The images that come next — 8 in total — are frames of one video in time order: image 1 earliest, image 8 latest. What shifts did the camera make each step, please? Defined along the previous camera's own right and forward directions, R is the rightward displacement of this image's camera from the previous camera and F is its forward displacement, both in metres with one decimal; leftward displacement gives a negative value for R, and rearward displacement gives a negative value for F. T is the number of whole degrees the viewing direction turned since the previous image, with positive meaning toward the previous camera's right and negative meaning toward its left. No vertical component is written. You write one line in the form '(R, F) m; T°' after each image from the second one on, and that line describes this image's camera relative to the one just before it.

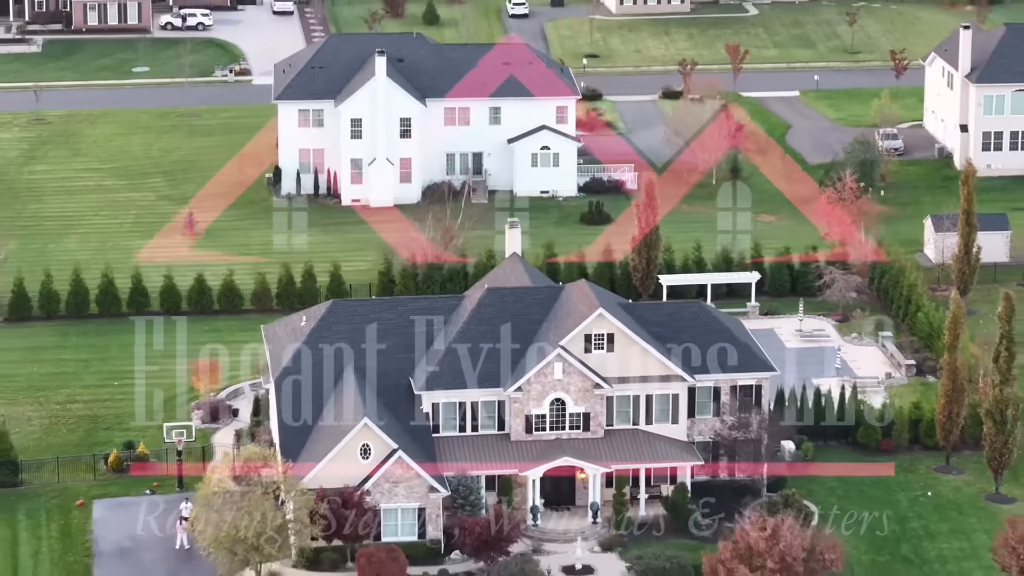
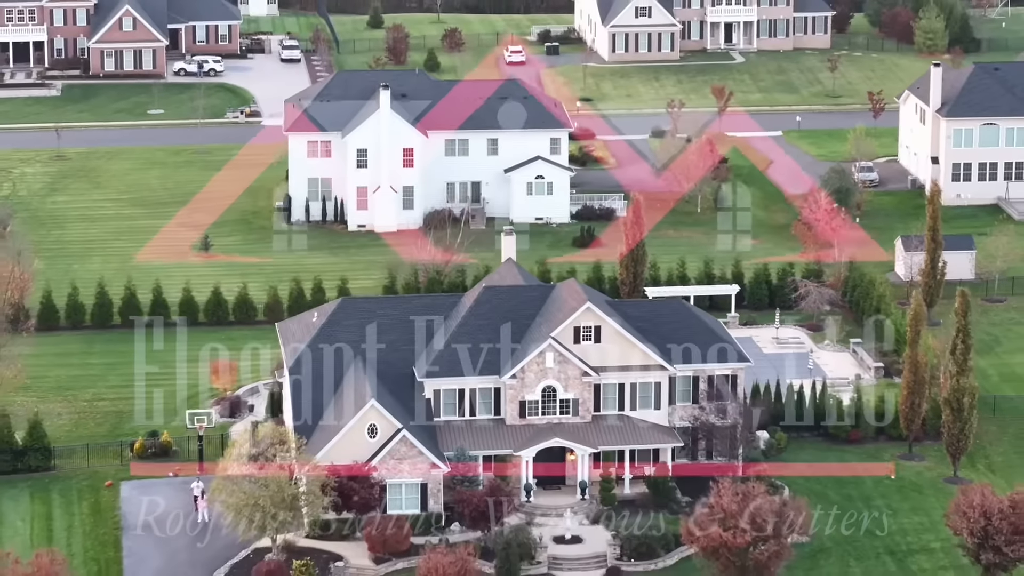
(+0.1, -4.8) m; 0°
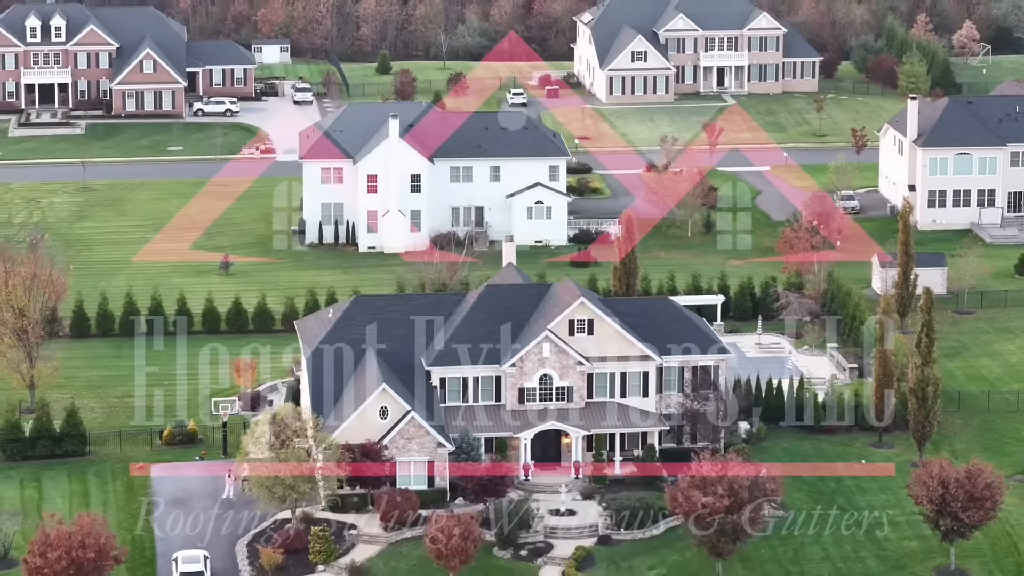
(+0.1, -5.2) m; 0°
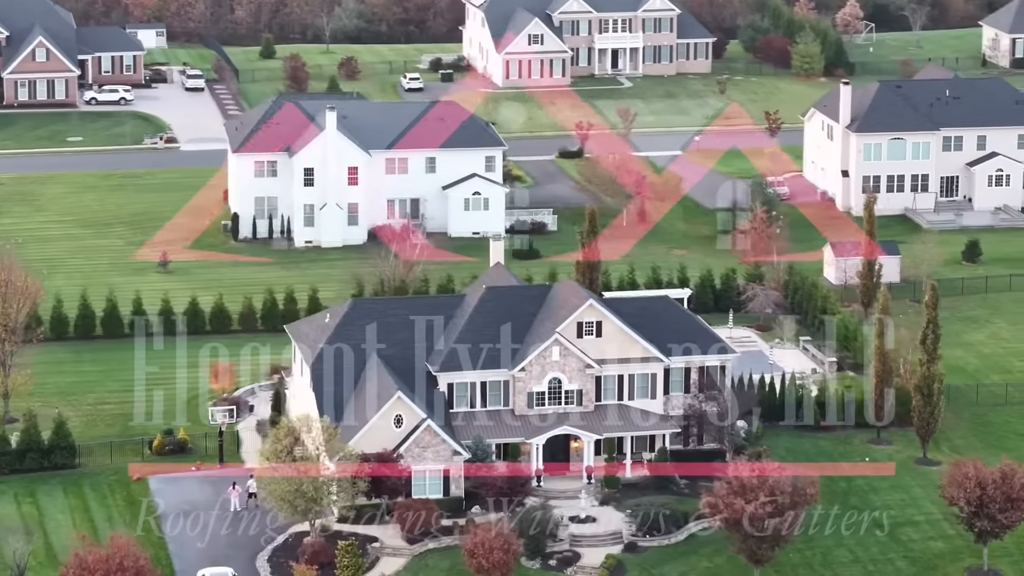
(-4.7, +1.3) m; +4°
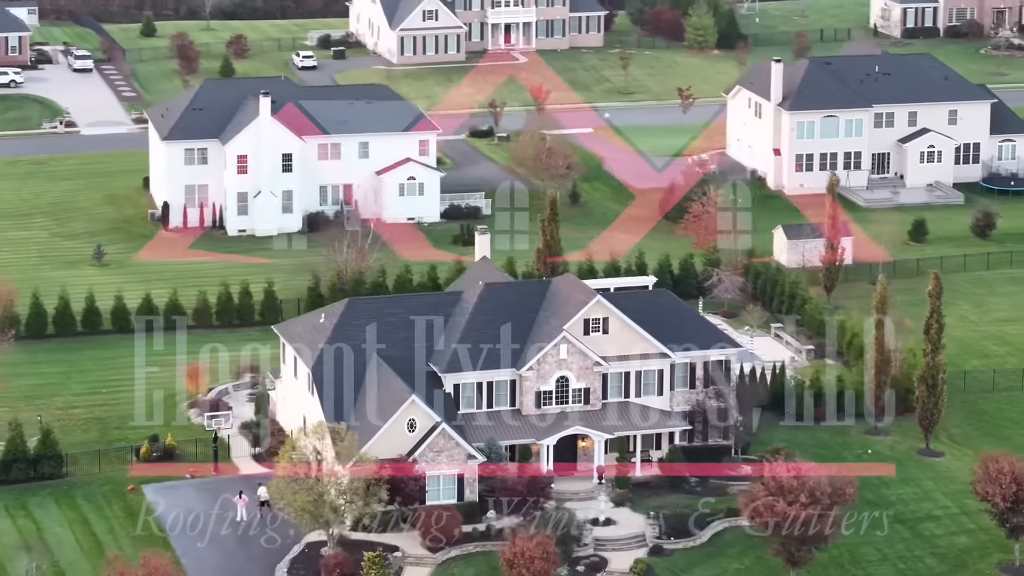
(-4.5, +1.7) m; +4°
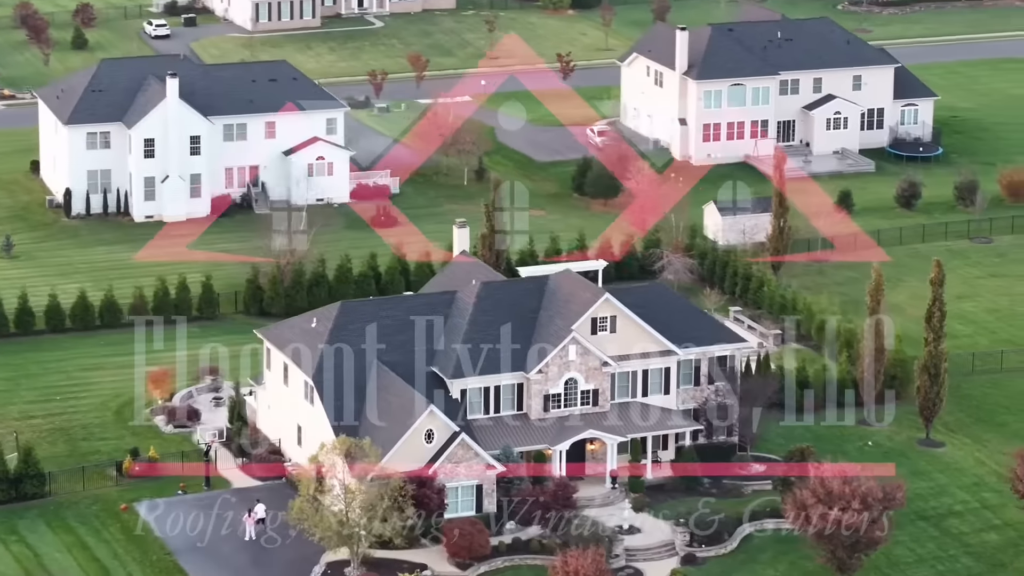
(-5.6, +2.5) m; +5°
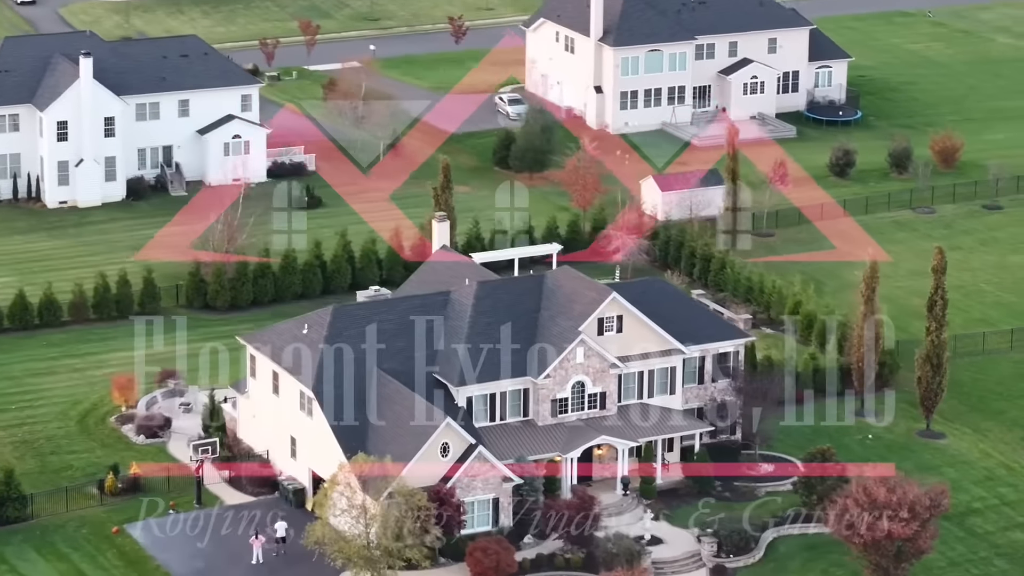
(-4.5, +2.7) m; +4°
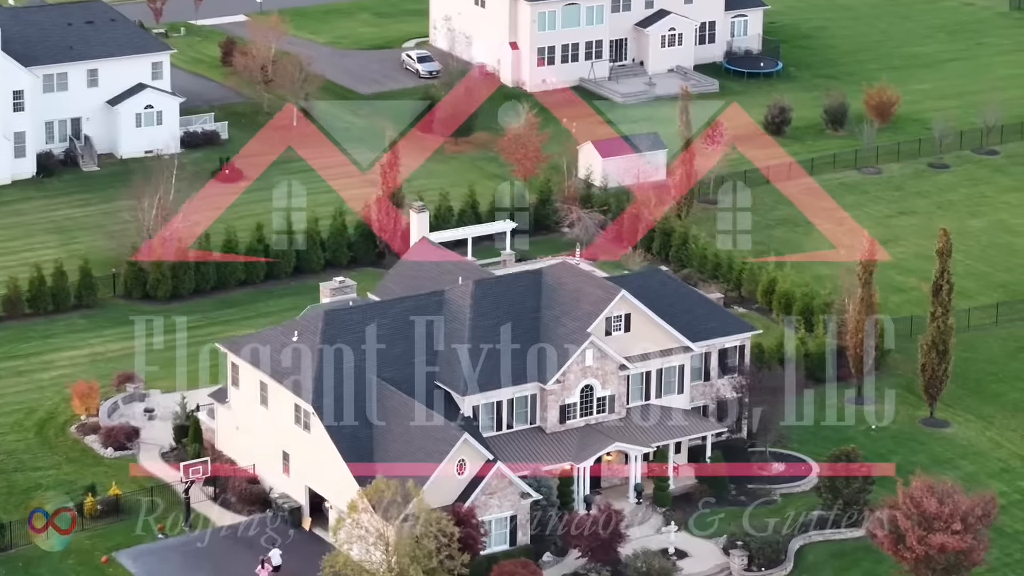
(-4.0, +3.4) m; +4°
